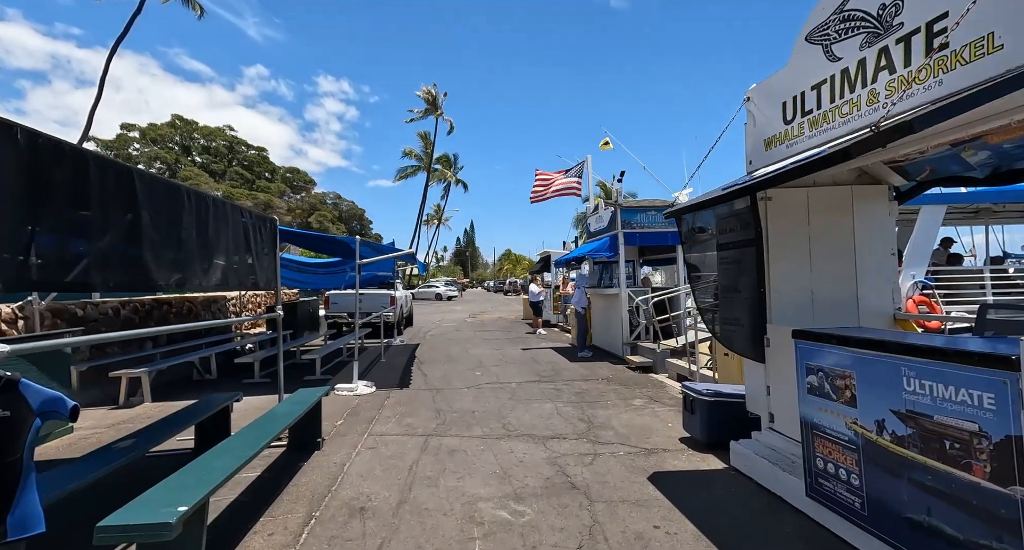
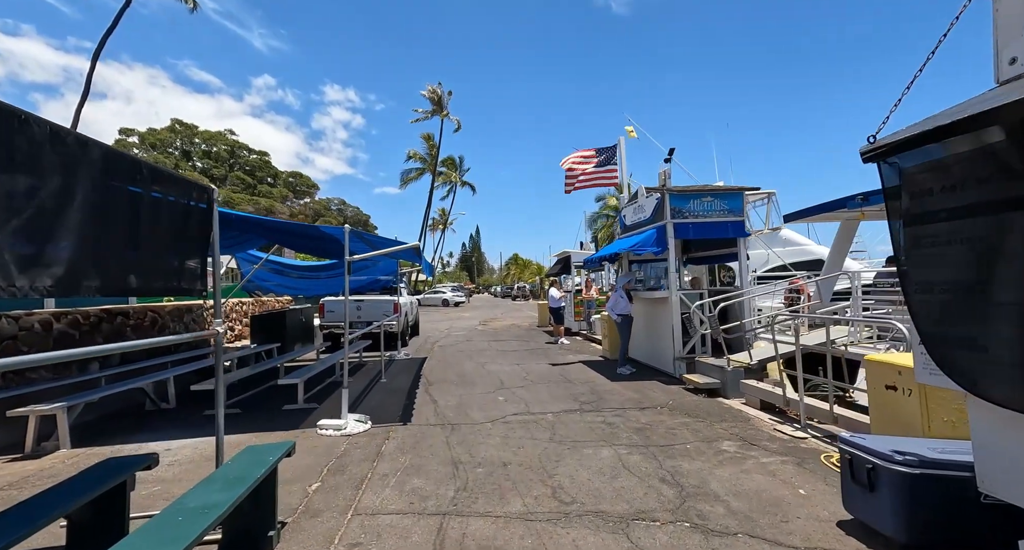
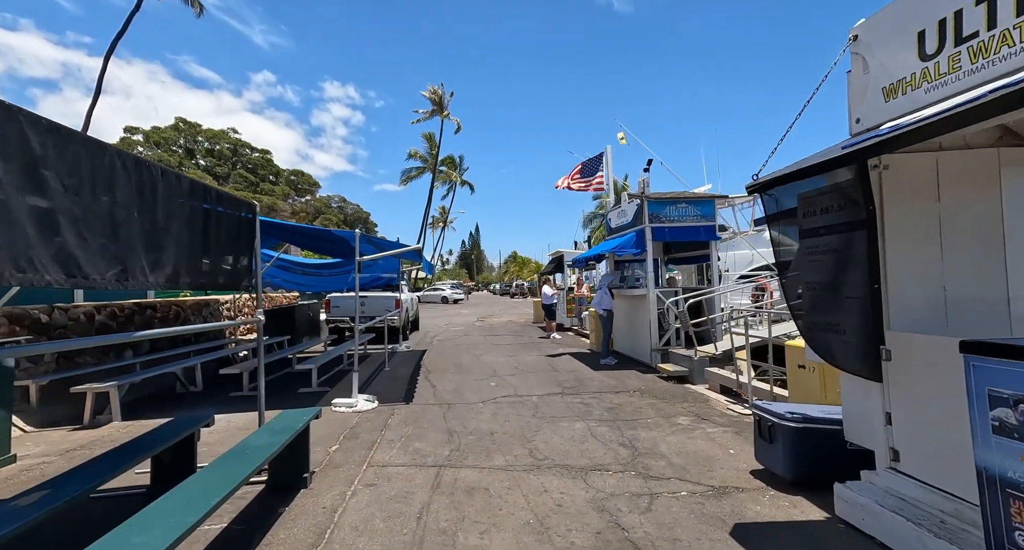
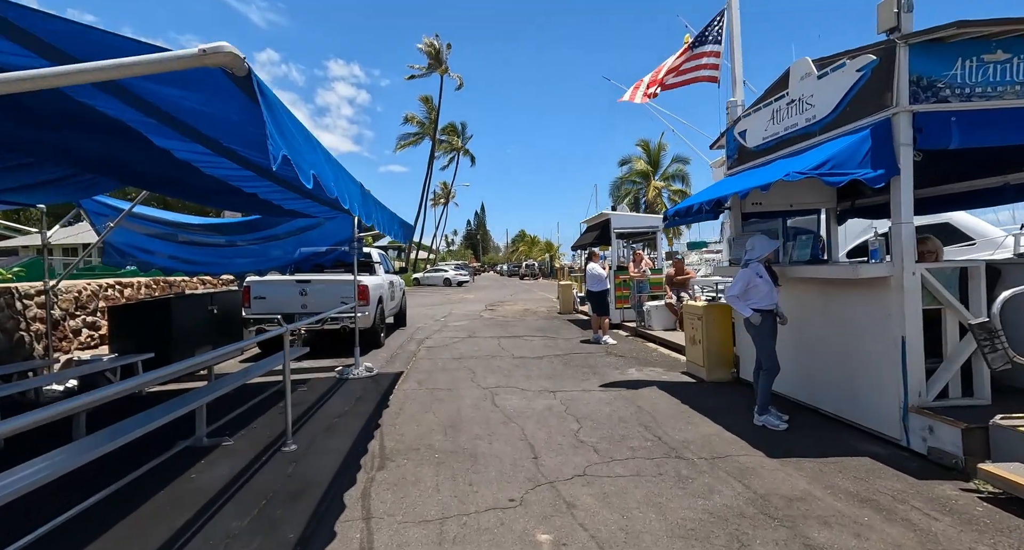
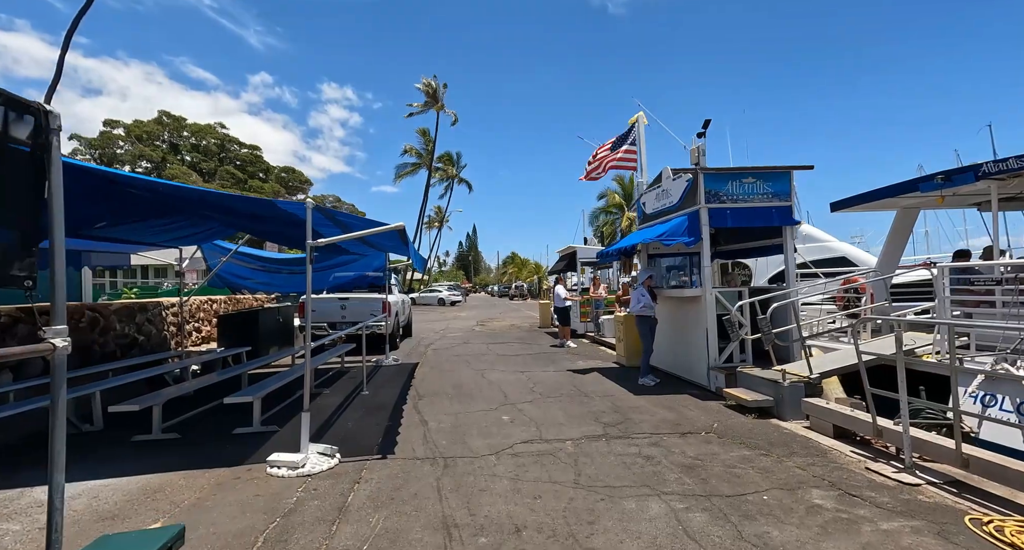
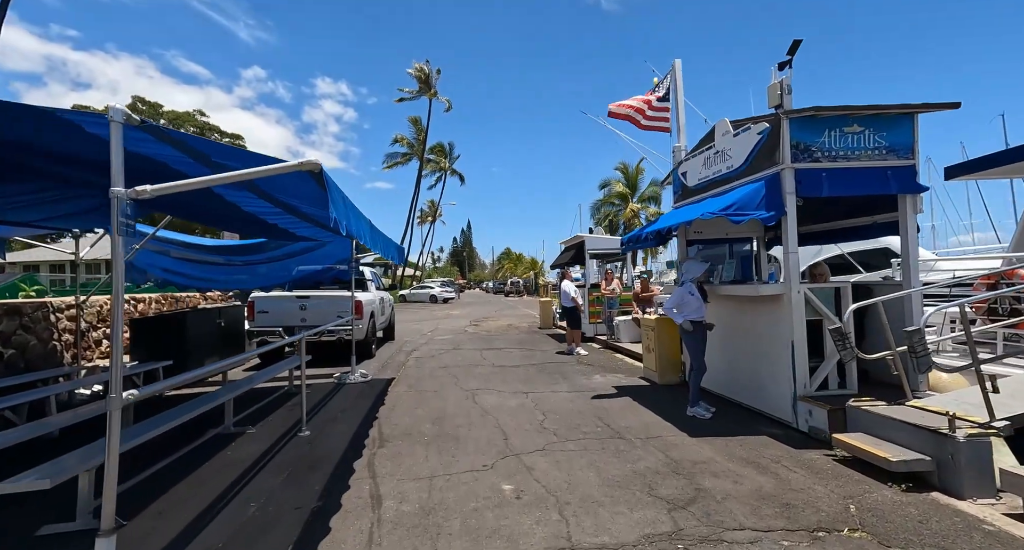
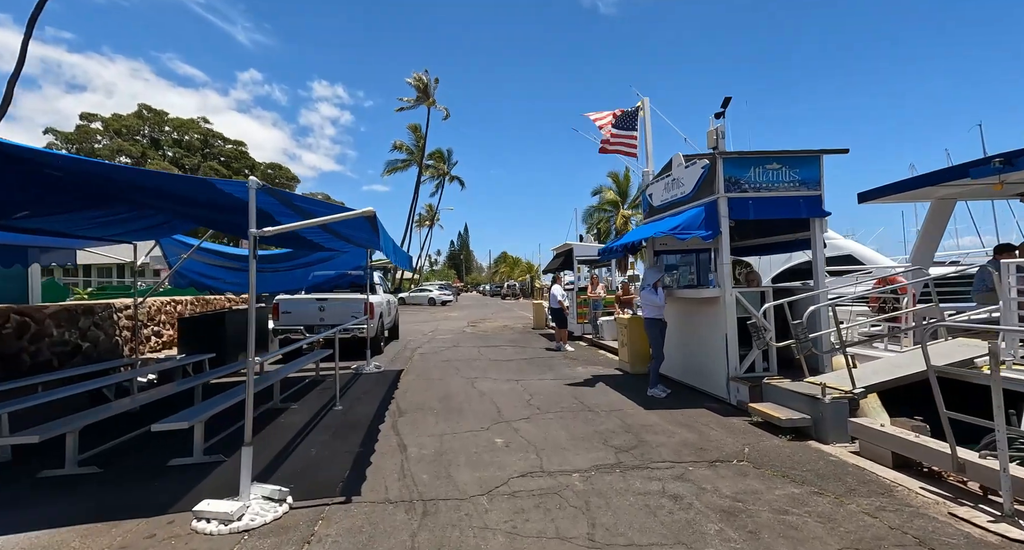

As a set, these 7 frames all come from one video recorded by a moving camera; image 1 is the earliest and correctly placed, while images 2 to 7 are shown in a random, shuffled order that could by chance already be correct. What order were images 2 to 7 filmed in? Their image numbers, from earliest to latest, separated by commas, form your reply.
3, 2, 5, 7, 6, 4
